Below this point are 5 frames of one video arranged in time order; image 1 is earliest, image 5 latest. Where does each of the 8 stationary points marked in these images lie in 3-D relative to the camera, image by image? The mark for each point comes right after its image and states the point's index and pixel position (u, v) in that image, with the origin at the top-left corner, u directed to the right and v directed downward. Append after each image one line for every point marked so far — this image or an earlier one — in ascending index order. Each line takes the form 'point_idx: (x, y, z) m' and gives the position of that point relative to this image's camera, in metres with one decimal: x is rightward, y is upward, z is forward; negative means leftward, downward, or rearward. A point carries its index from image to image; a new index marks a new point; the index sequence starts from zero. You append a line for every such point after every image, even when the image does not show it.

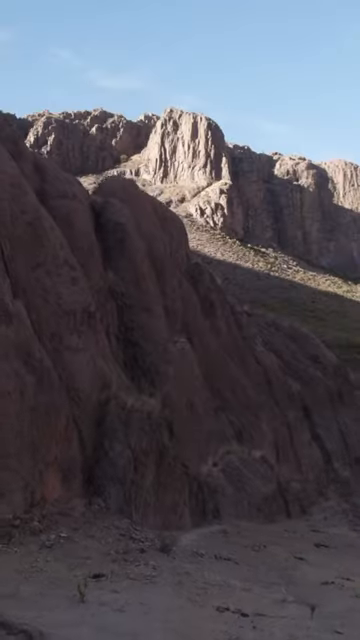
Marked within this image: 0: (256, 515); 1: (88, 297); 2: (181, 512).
0: (+2.0, -5.0, +18.3) m
1: (-2.2, +0.6, +17.0) m
2: (0.0, -4.4, +16.4) m
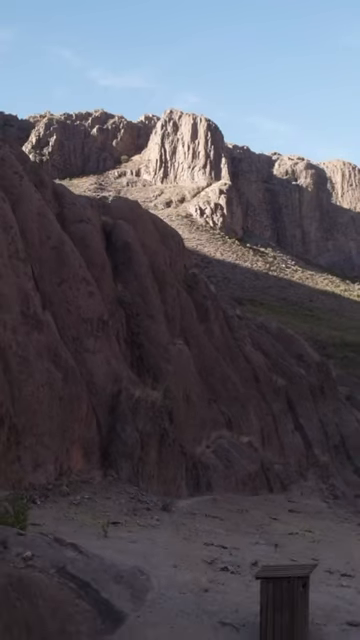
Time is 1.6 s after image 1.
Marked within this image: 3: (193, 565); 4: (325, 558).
0: (+2.0, -5.2, +22.0) m
1: (-2.3, +0.4, +20.6) m
2: (0.0, -4.6, +20.1) m
3: (+0.2, -4.3, +12.4) m
4: (+2.9, -4.8, +14.3) m
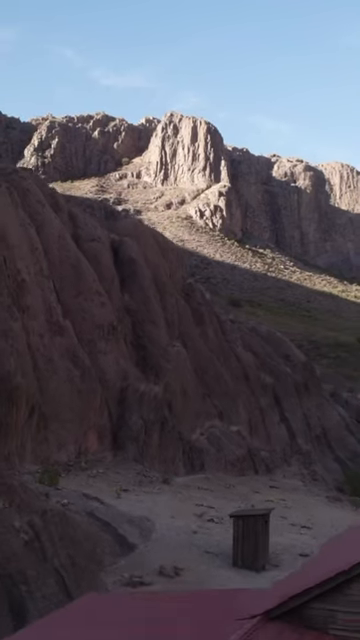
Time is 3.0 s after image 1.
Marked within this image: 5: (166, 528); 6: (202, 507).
0: (+1.9, -5.4, +25.7) m
1: (-2.4, +0.2, +24.4) m
2: (-0.1, -4.8, +23.9) m
3: (+0.1, -4.5, +16.2) m
4: (+2.9, -5.0, +18.1) m
5: (-0.3, -4.4, +15.0) m
6: (+0.6, -4.6, +17.4) m
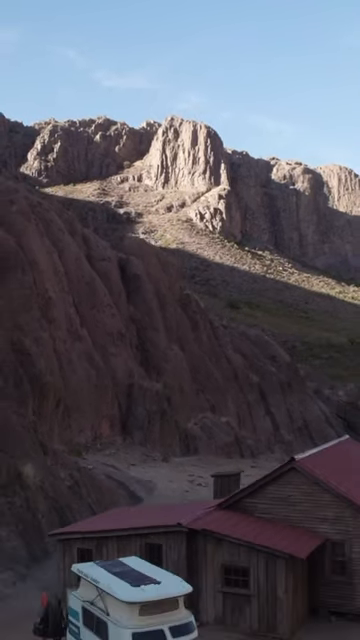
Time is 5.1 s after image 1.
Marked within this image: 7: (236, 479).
0: (+1.8, -5.7, +30.7) m
1: (-2.5, -0.2, +29.4) m
2: (-0.2, -5.2, +28.8) m
3: (0.0, -4.8, +21.2) m
4: (+2.7, -5.3, +23.1) m
5: (-0.4, -4.7, +20.0) m
6: (+0.4, -4.9, +22.4) m
7: (+1.5, -4.2, +18.4) m
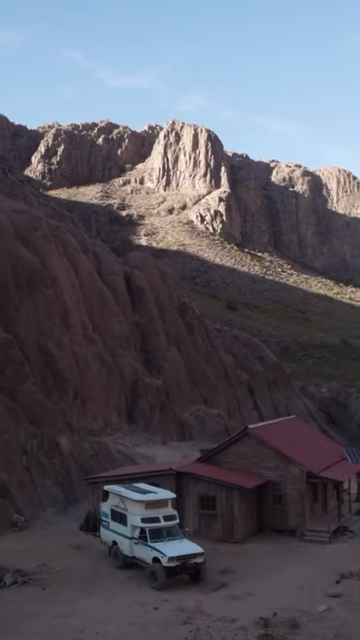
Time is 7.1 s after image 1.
0: (+1.6, -6.0, +36.0) m
1: (-2.6, -0.5, +34.7) m
2: (-0.4, -5.5, +34.1) m
3: (-0.2, -5.1, +26.4) m
4: (+2.6, -5.7, +28.3) m
5: (-0.6, -5.1, +25.3) m
6: (+0.3, -5.3, +27.7) m
7: (+1.3, -4.5, +23.7) m
